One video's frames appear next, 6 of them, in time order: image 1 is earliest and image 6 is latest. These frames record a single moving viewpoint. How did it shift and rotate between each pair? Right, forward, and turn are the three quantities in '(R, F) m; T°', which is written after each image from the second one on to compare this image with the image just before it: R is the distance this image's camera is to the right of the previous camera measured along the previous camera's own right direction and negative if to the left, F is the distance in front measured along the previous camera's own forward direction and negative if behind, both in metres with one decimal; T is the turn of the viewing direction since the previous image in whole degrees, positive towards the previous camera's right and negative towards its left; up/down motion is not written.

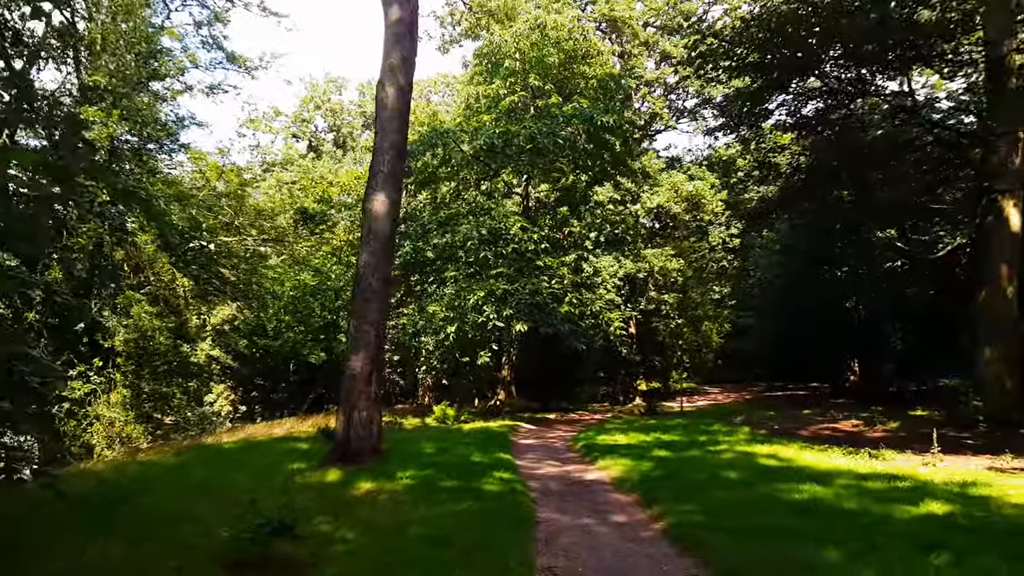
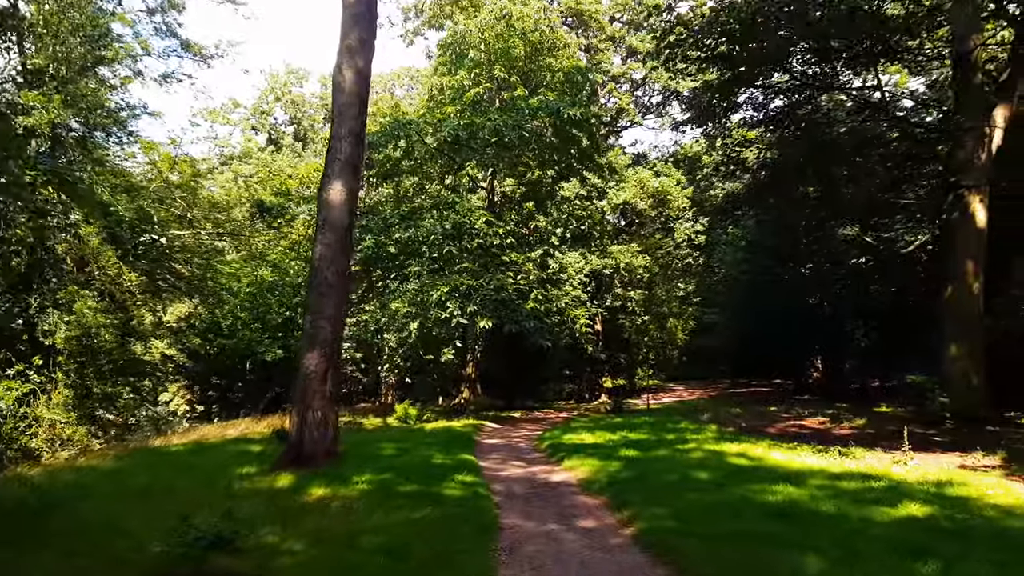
(0.0, +0.4) m; +2°
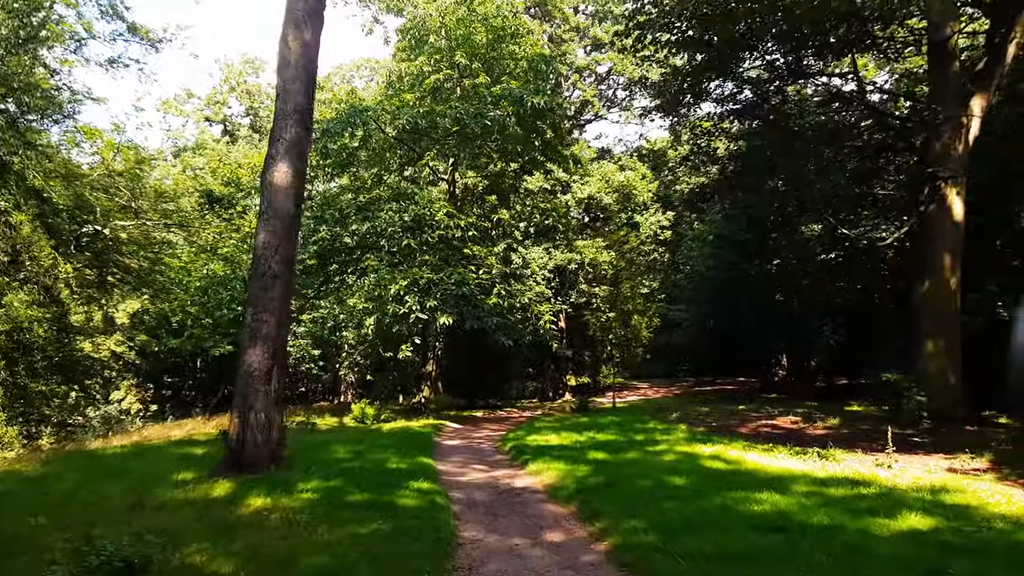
(0.0, +0.6) m; +2°
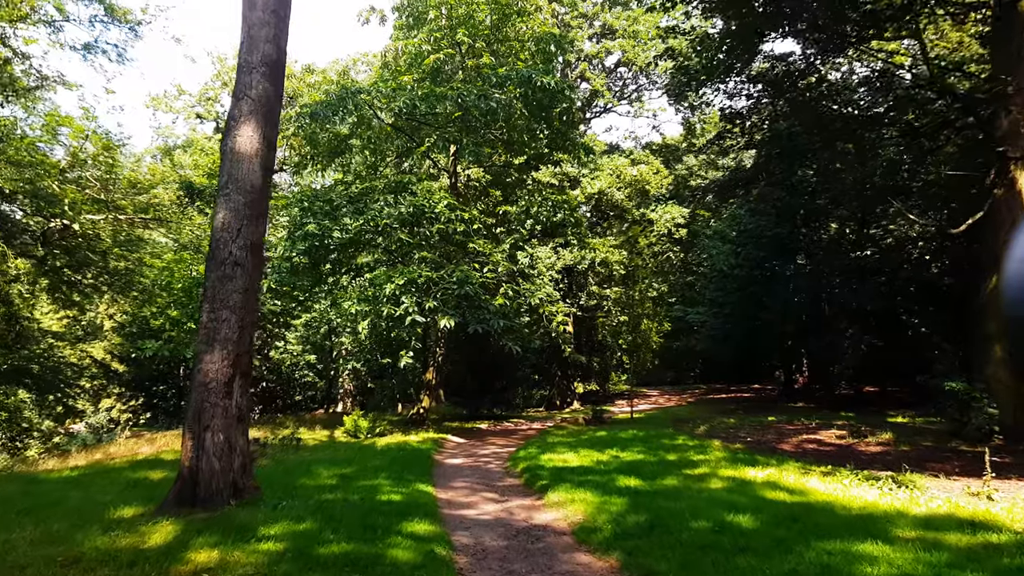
(-0.1, +1.6) m; 0°
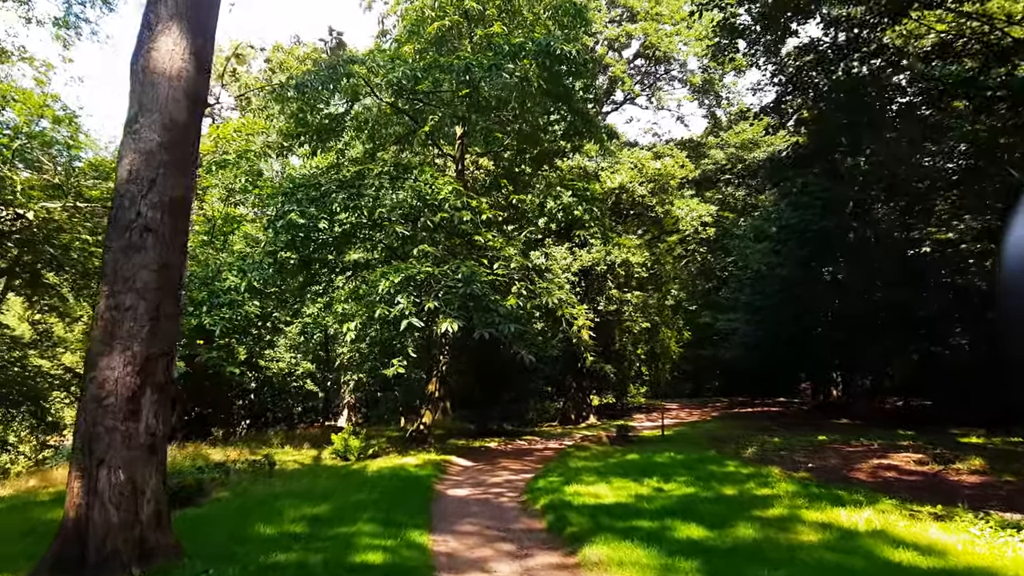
(-0.1, +2.0) m; -1°
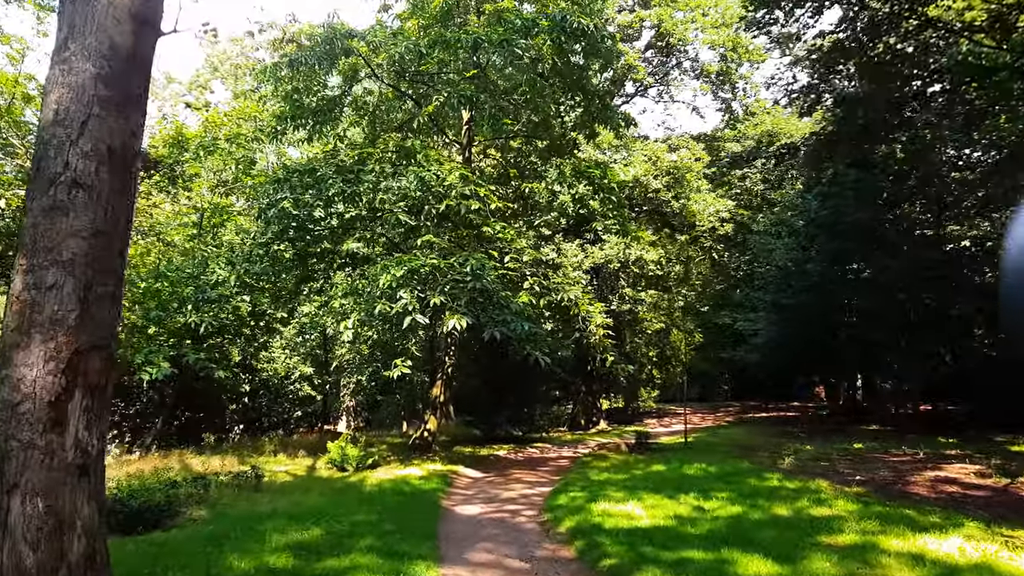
(-0.2, +1.1) m; 0°
